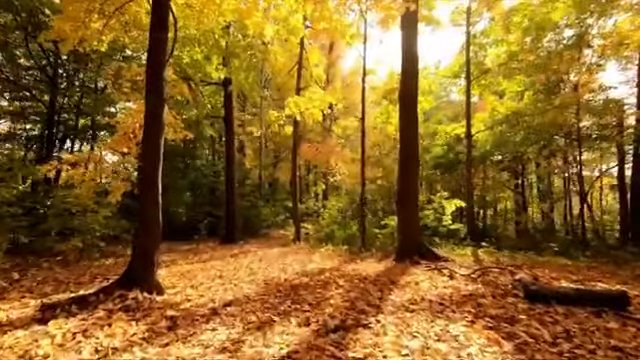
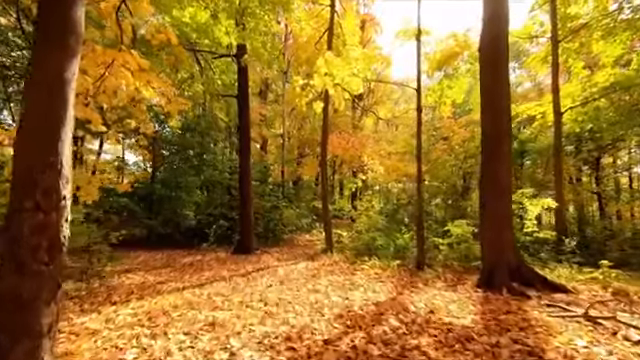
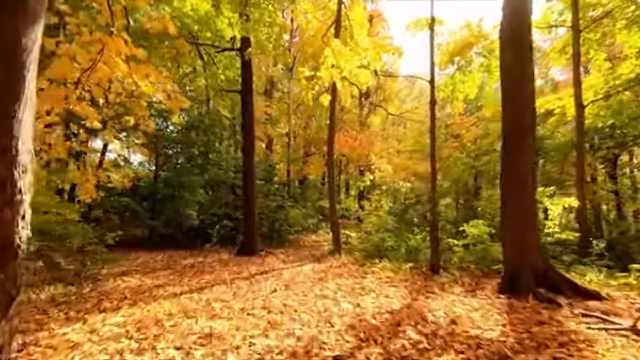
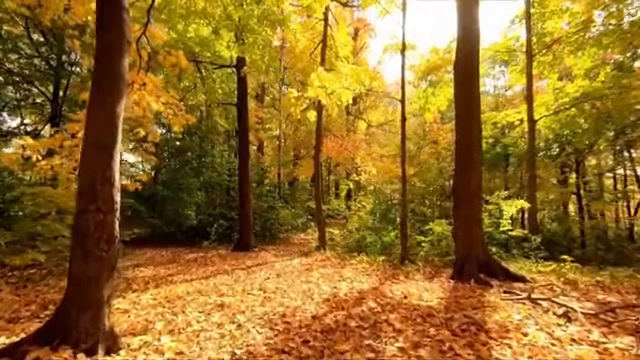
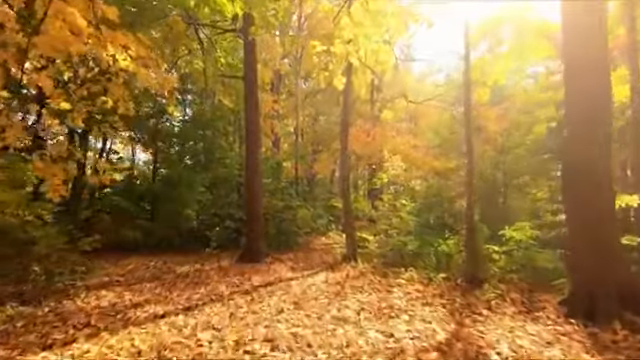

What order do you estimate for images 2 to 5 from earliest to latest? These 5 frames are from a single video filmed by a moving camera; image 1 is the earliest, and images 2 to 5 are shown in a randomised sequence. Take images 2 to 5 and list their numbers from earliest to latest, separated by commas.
4, 2, 3, 5
